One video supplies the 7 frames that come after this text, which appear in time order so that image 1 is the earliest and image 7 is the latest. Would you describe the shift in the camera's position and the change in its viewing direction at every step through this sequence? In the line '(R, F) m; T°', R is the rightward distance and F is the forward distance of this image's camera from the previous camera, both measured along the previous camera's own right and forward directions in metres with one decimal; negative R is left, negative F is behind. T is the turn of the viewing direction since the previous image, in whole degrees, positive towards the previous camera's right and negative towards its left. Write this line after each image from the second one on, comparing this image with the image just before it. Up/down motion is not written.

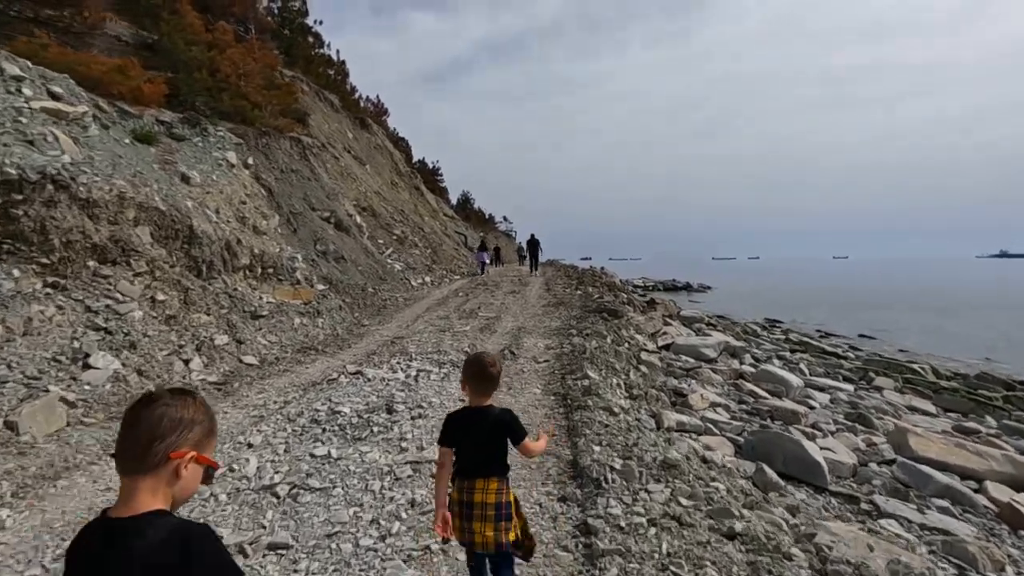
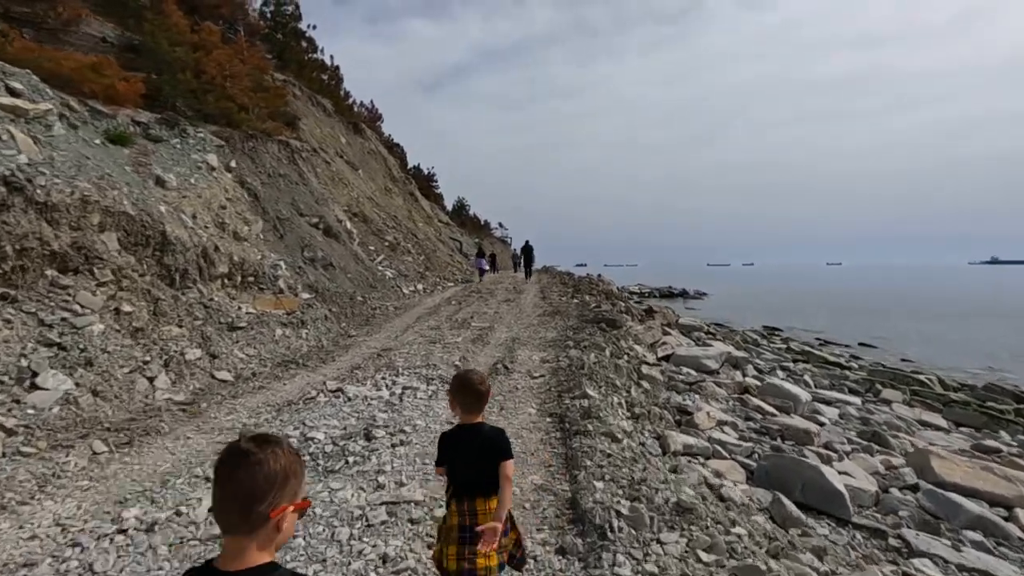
(0.0, +0.7) m; 0°
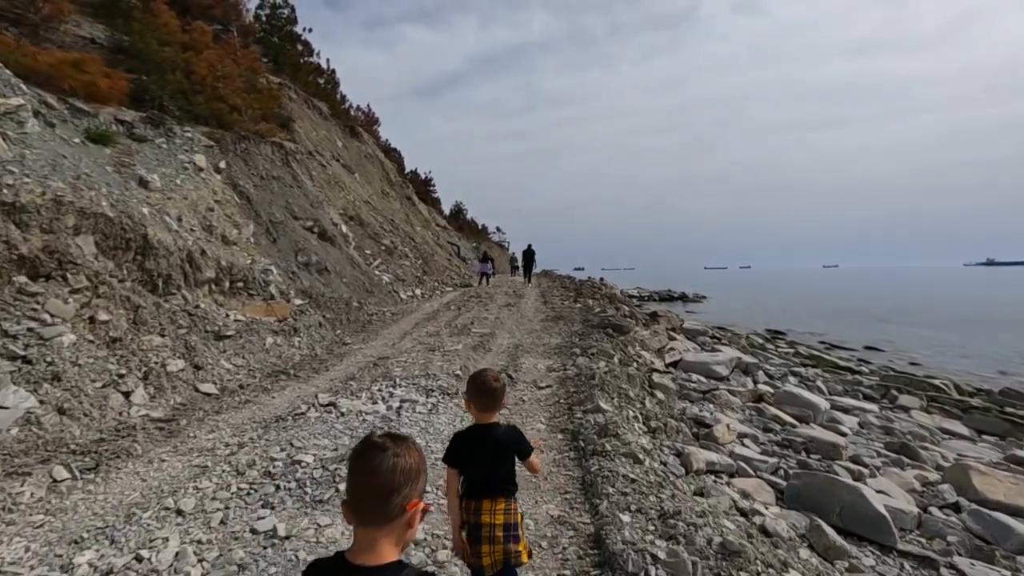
(-0.1, +0.7) m; 0°
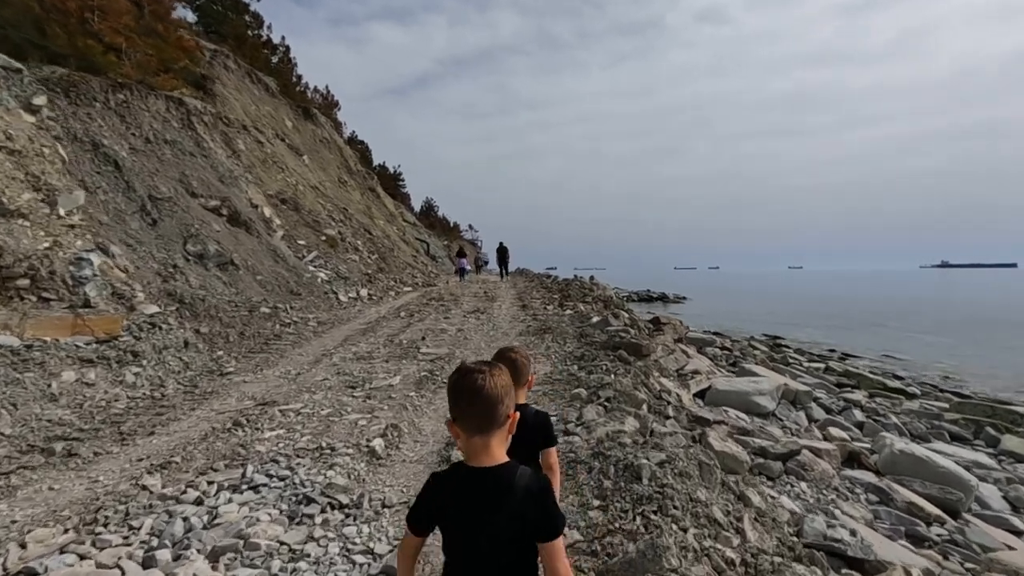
(+0.1, +5.0) m; +3°
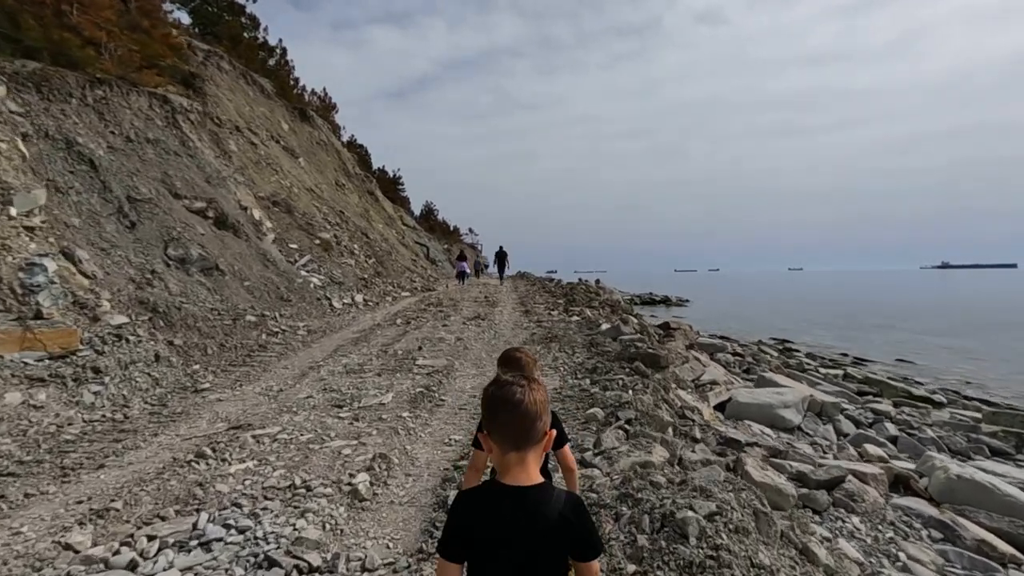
(-0.1, +0.9) m; 0°
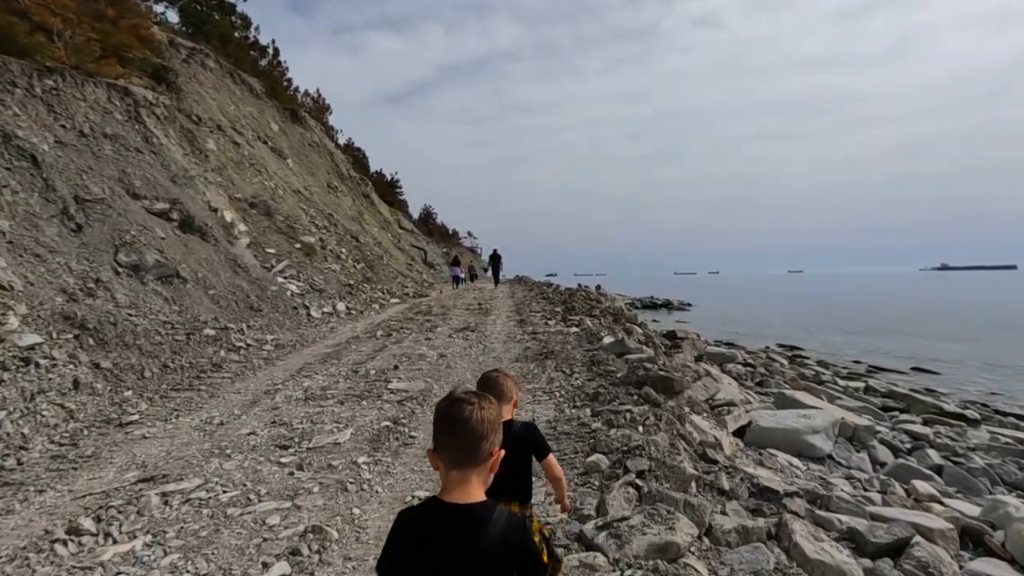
(+0.2, +1.4) m; 0°
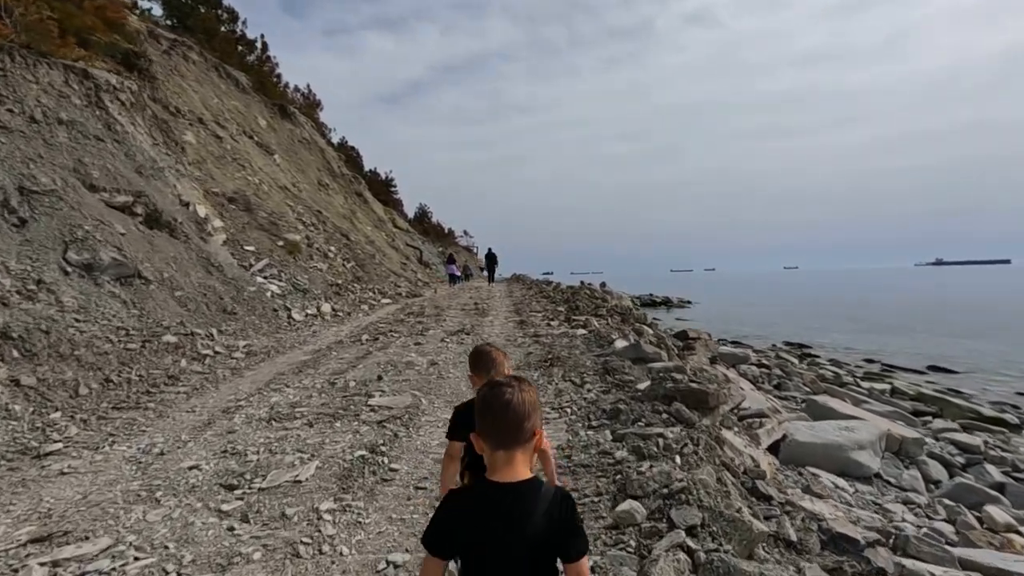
(-0.1, +1.3) m; 0°
